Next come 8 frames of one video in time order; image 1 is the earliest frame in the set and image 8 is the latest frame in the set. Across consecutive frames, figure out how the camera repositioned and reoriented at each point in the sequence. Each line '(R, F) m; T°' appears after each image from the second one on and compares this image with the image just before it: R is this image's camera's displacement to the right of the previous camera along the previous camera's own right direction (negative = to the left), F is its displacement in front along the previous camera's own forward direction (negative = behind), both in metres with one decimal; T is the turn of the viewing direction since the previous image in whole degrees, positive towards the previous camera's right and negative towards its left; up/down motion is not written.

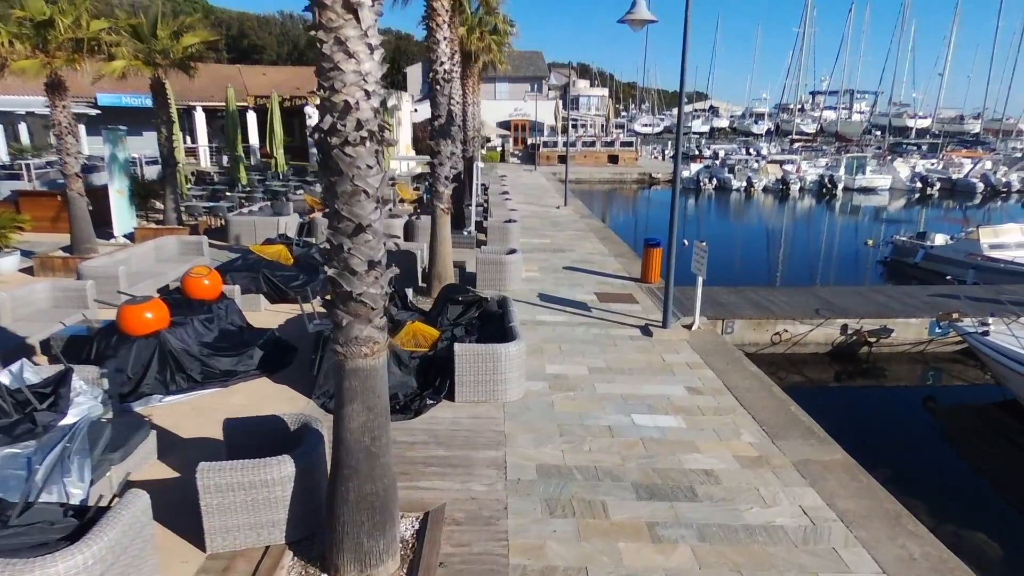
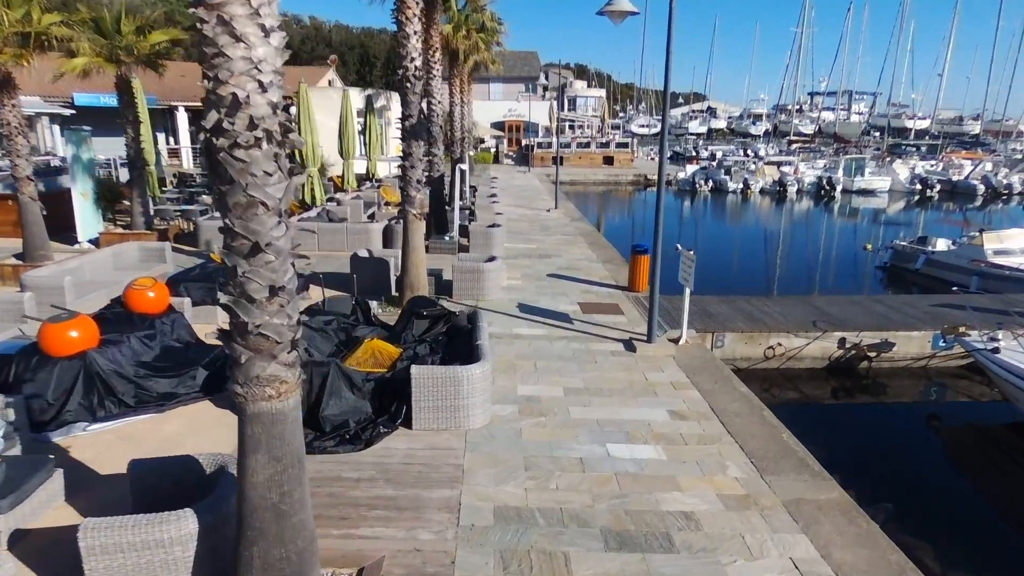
(+0.4, +0.7) m; 0°
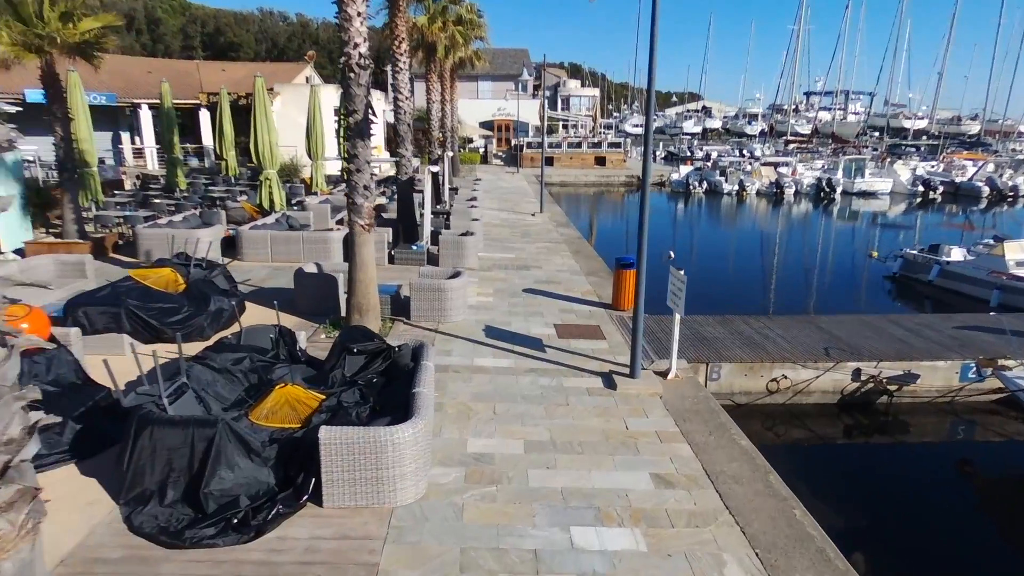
(+0.5, +1.5) m; 0°
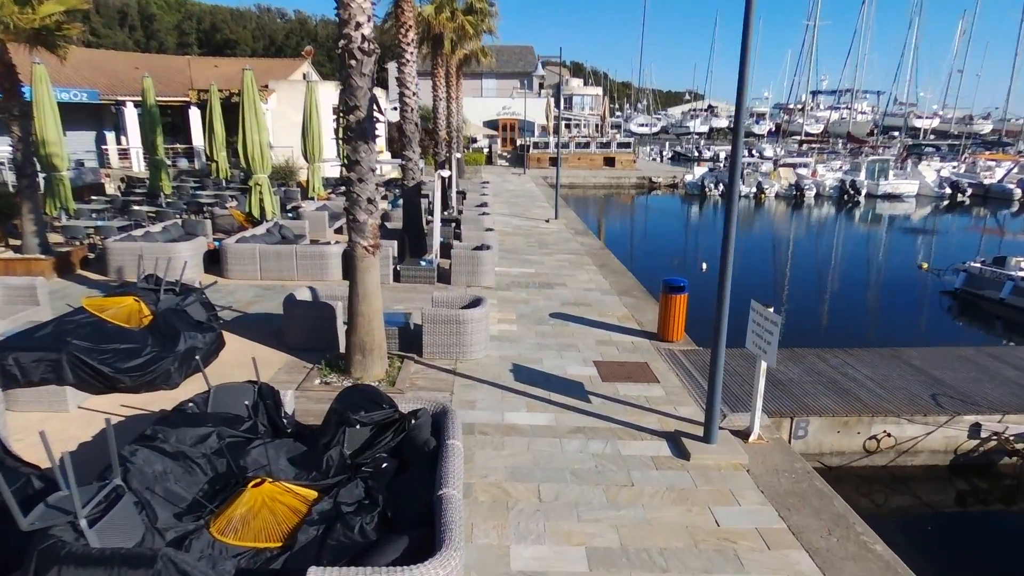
(-0.4, +1.8) m; 0°
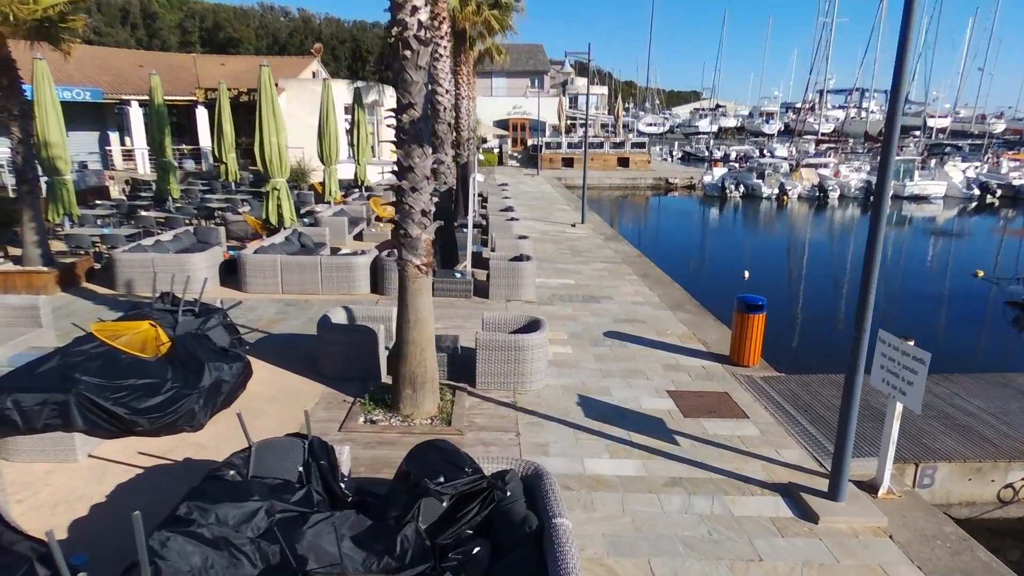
(-0.8, +1.0) m; 0°
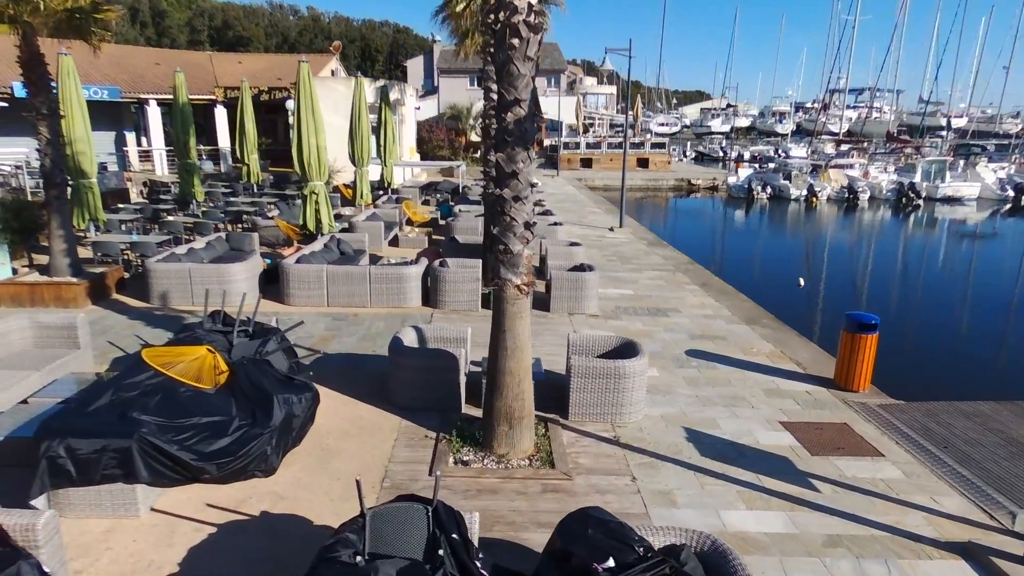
(-1.0, +0.9) m; 0°
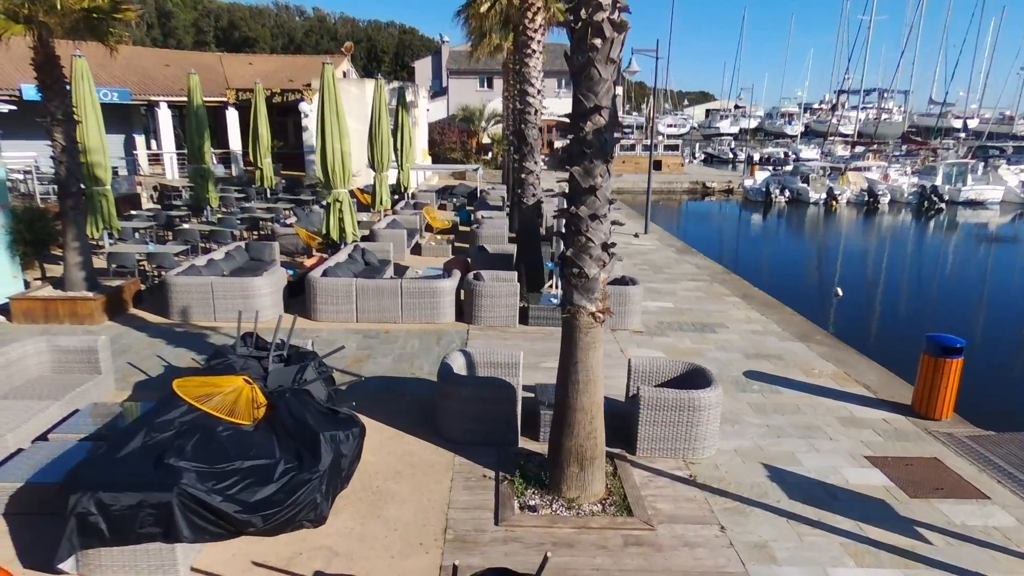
(-0.6, +0.6) m; 0°
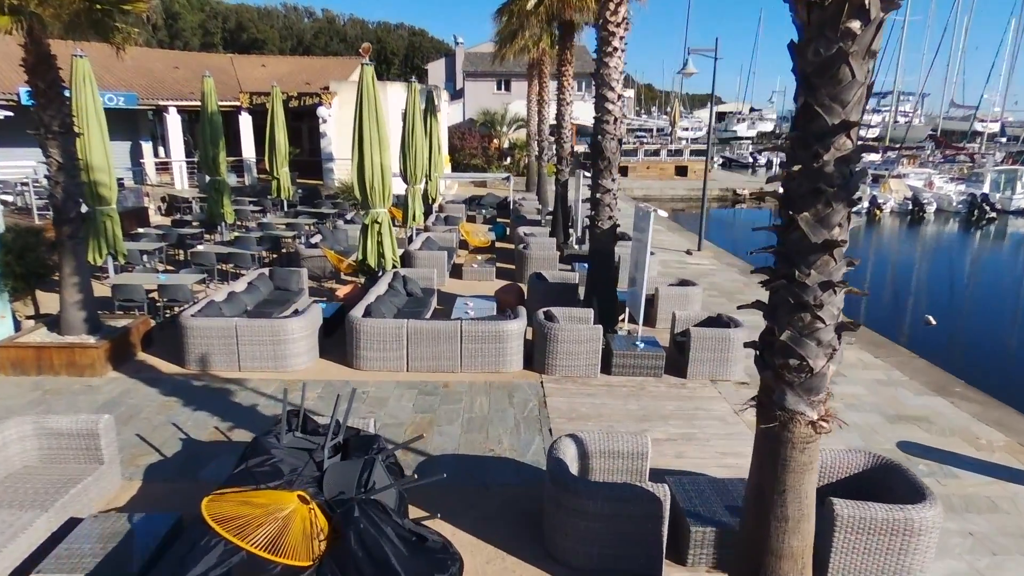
(-1.0, +1.7) m; 0°
